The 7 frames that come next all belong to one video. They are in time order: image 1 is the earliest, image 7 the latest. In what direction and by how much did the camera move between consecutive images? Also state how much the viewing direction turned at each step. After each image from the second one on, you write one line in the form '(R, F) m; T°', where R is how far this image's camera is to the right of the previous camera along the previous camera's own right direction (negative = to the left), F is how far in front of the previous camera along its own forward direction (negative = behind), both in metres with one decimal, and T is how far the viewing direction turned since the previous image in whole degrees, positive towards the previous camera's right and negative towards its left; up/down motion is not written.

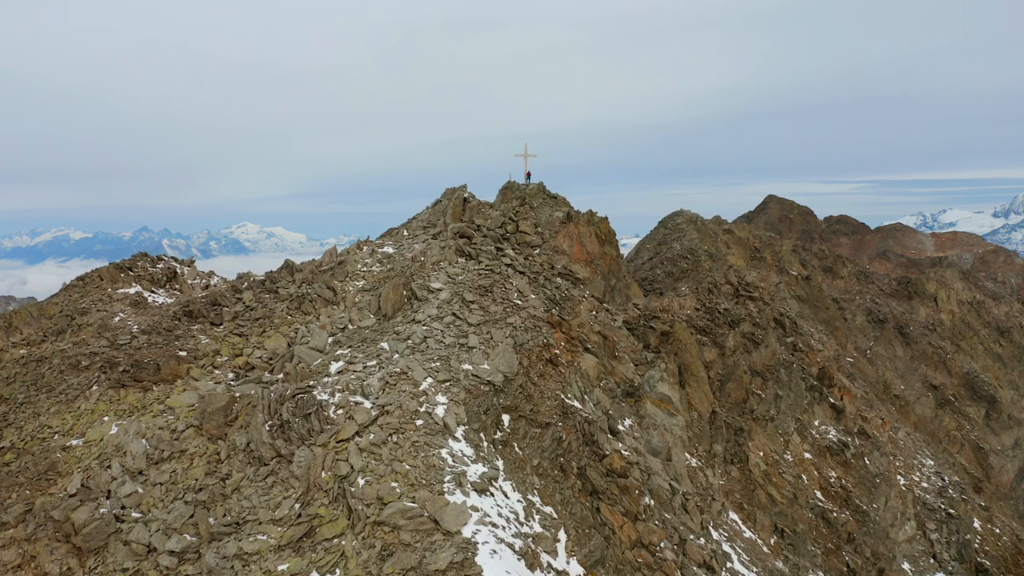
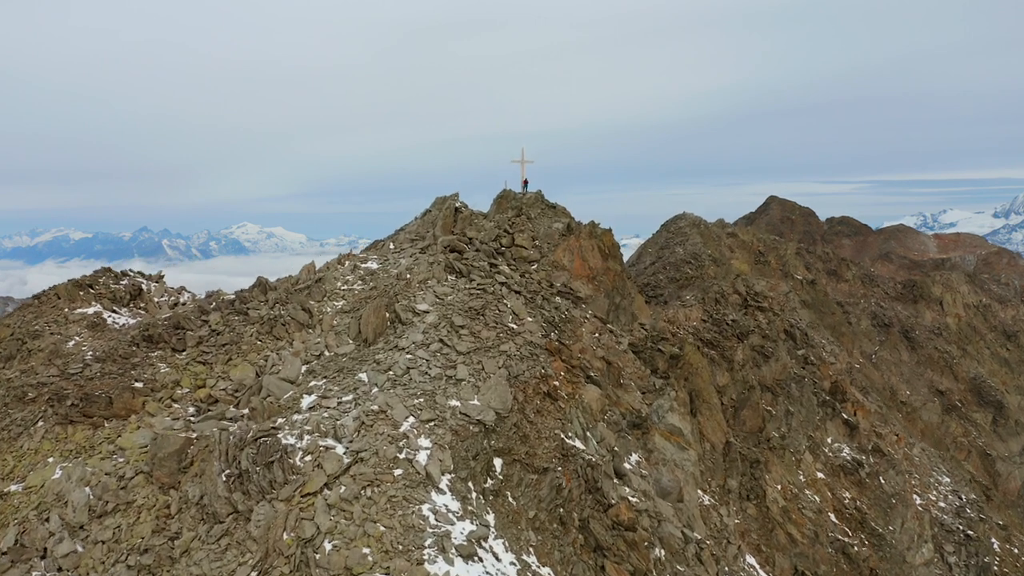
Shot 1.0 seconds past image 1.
(+0.1, +2.2) m; 0°
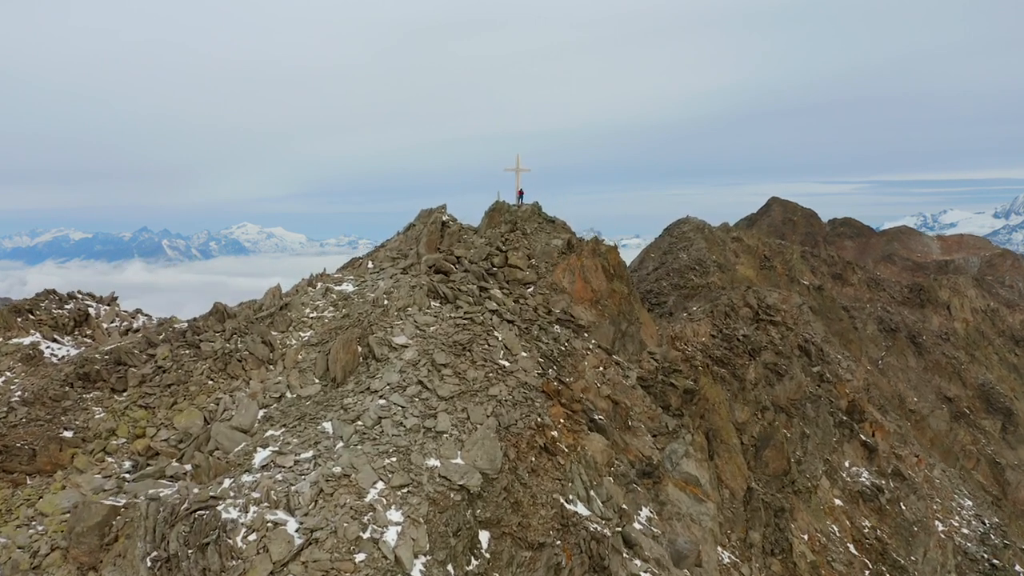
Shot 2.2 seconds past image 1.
(+0.2, +2.8) m; 0°
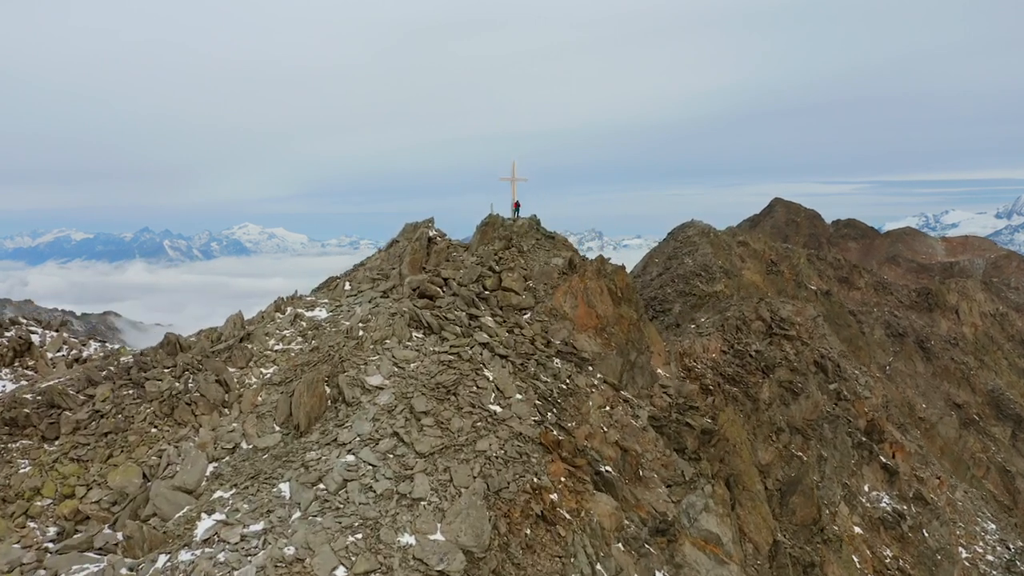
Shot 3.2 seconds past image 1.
(+0.2, +2.5) m; 0°
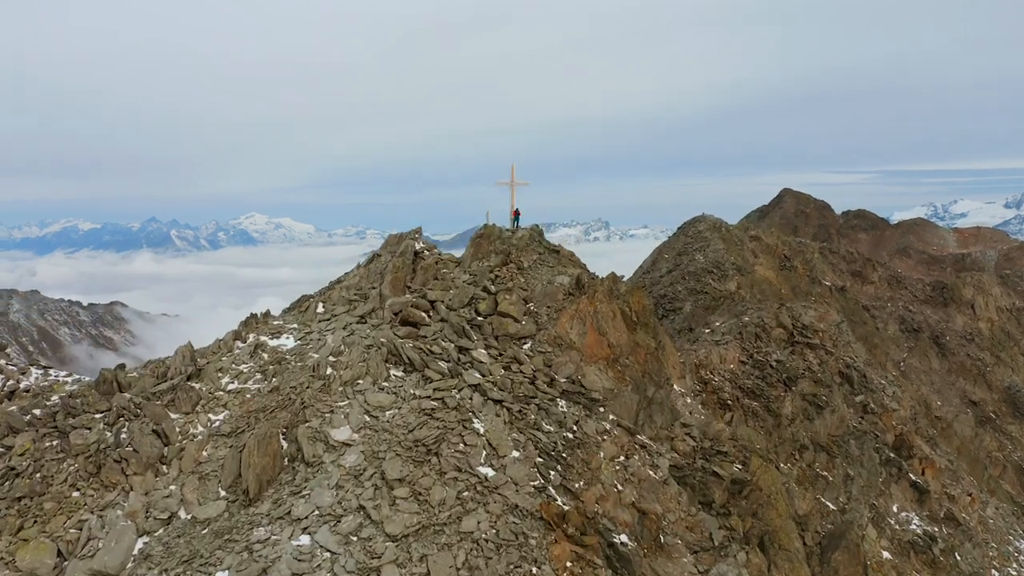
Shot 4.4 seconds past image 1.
(+0.2, +2.7) m; 0°
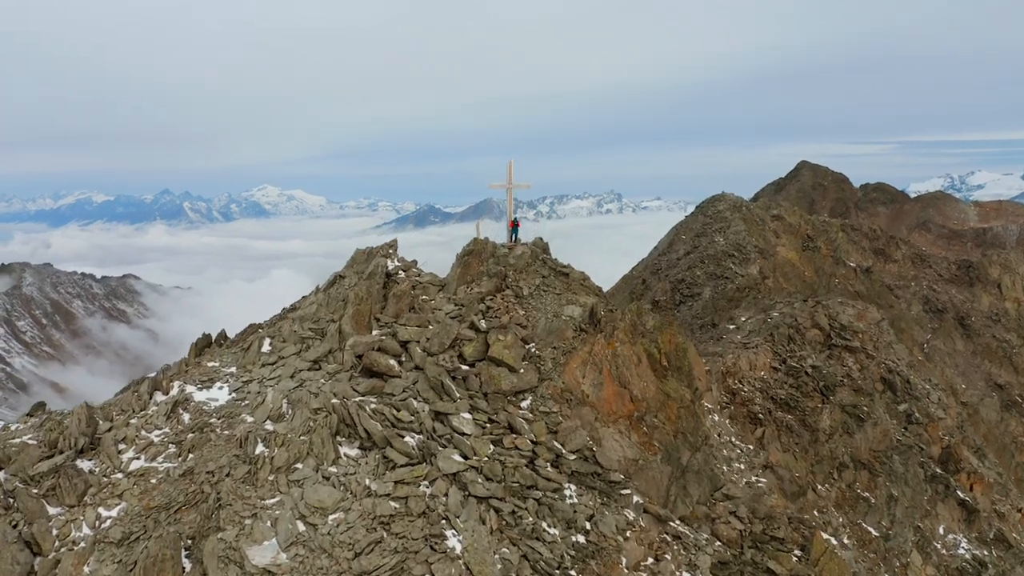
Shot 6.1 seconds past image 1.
(+0.3, +3.7) m; -1°
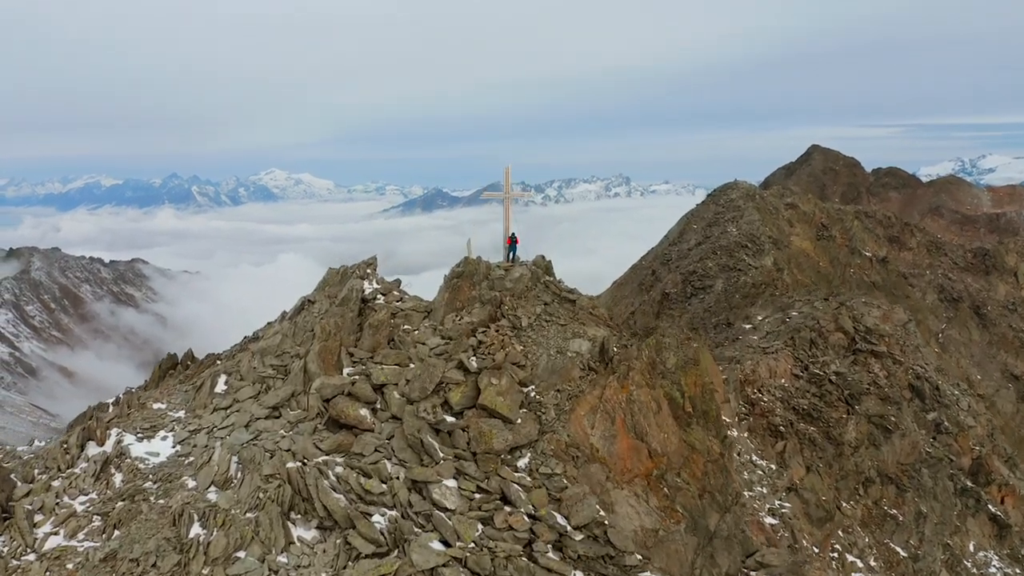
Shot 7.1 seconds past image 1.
(+0.2, +2.1) m; -1°
